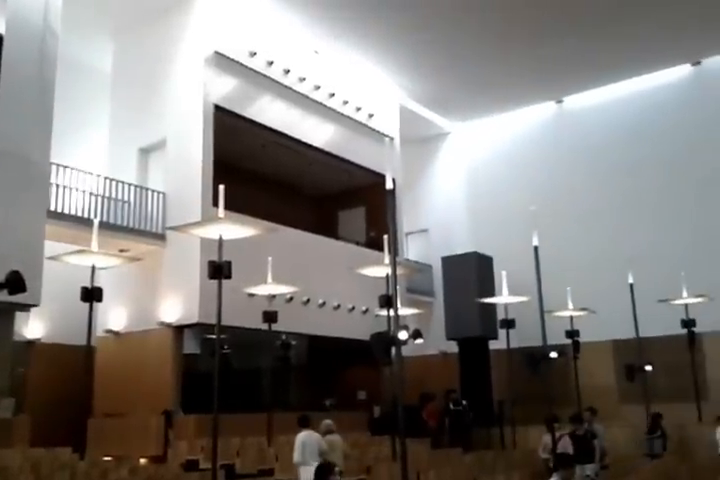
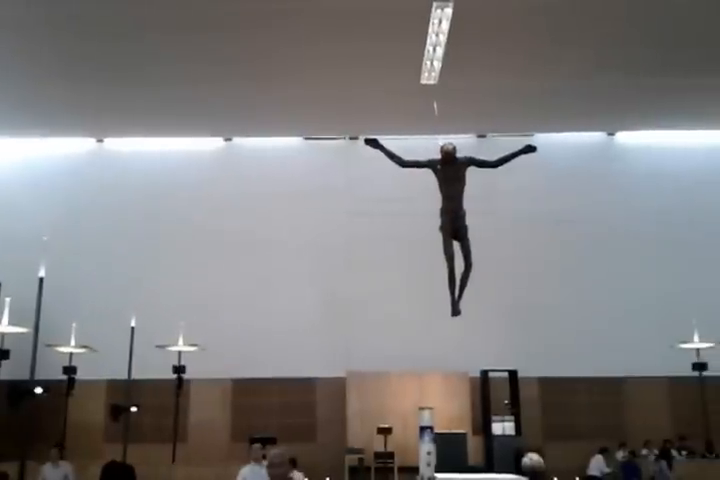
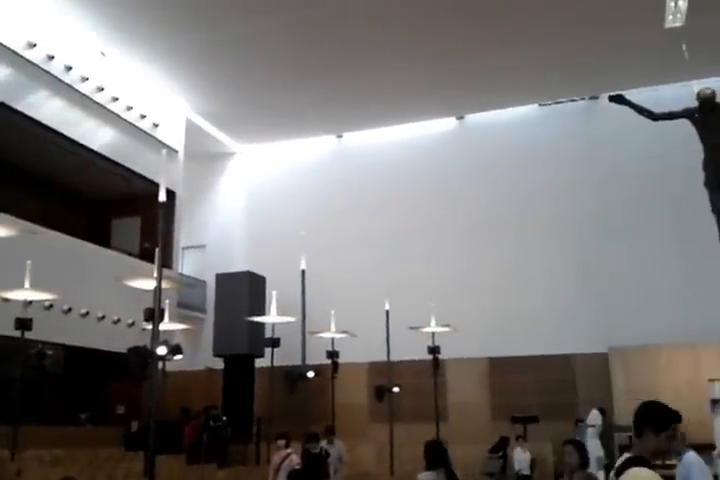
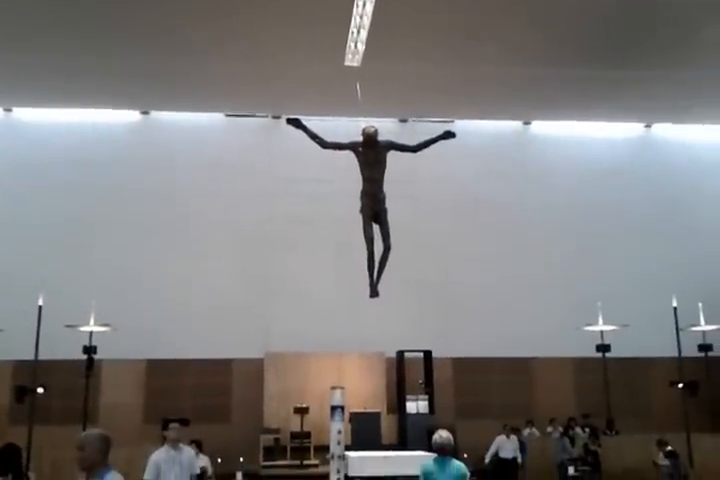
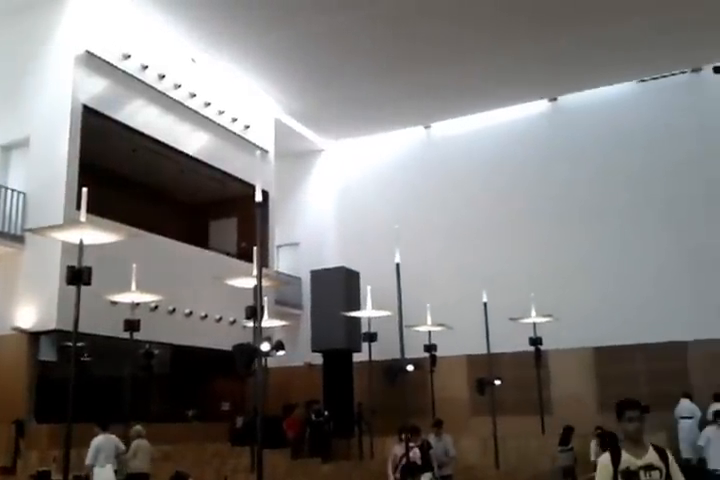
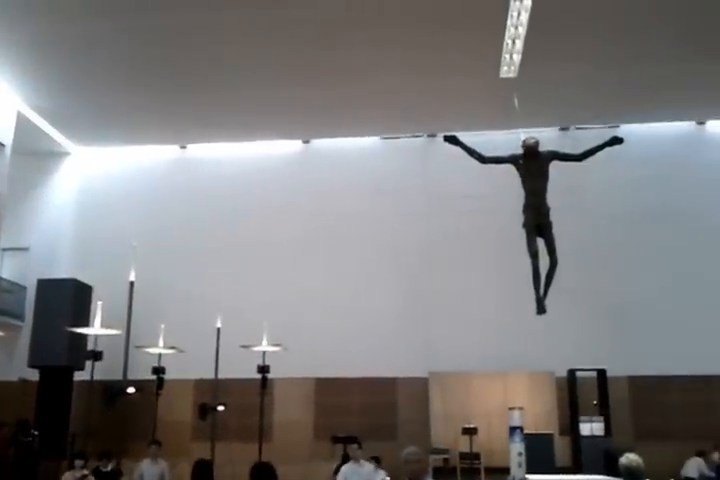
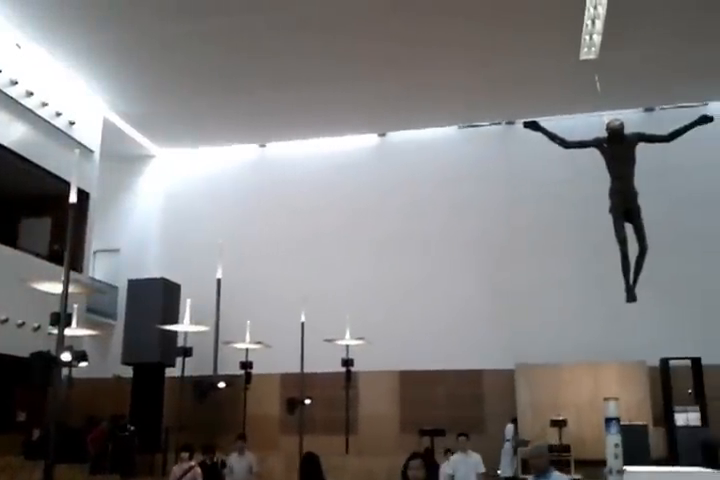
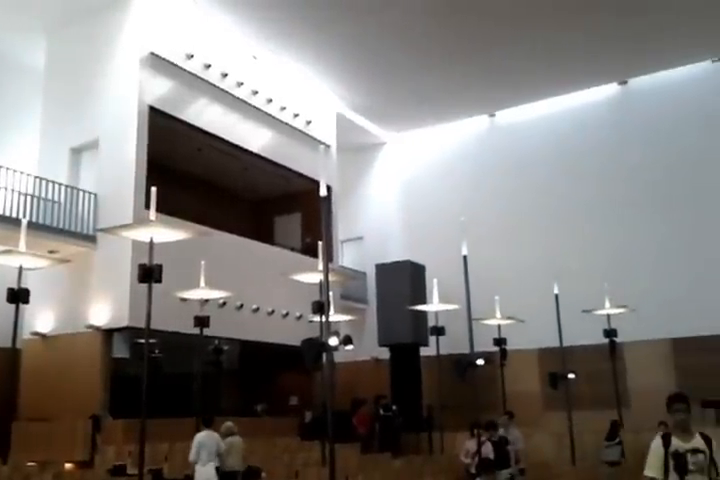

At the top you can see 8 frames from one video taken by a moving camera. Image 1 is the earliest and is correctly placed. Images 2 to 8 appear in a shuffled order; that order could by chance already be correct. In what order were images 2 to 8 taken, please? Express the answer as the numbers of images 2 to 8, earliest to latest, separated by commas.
8, 5, 3, 7, 6, 2, 4
